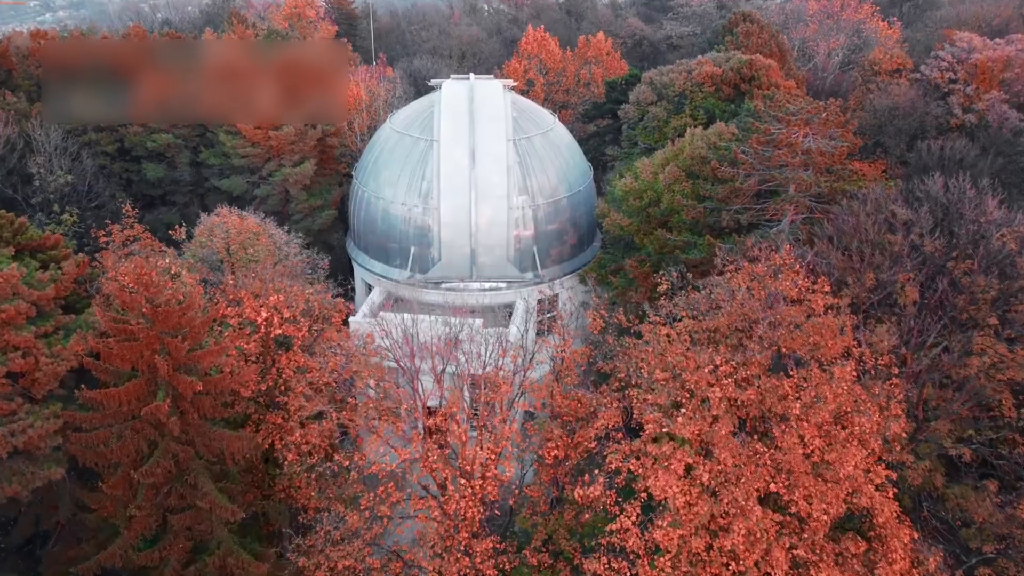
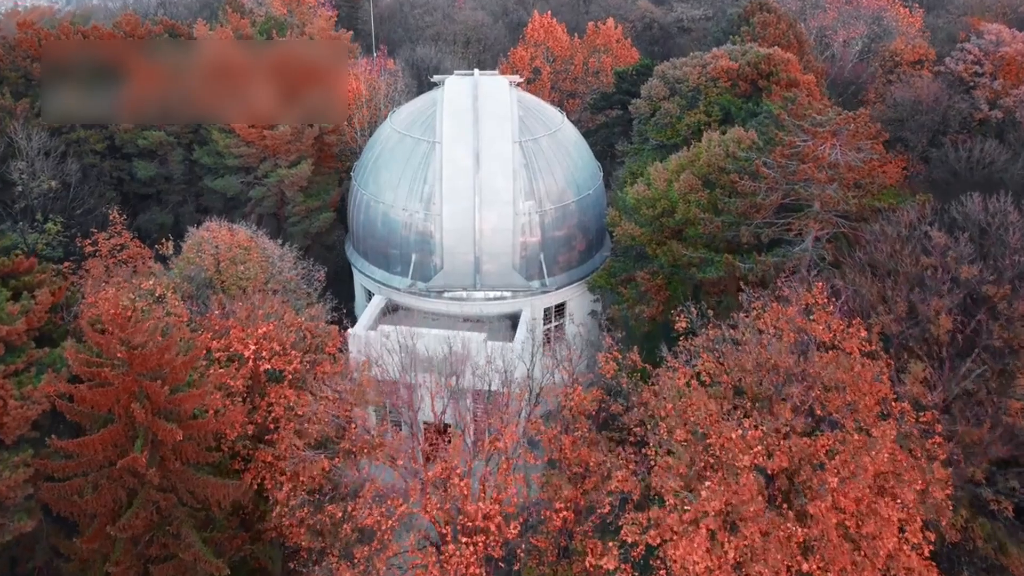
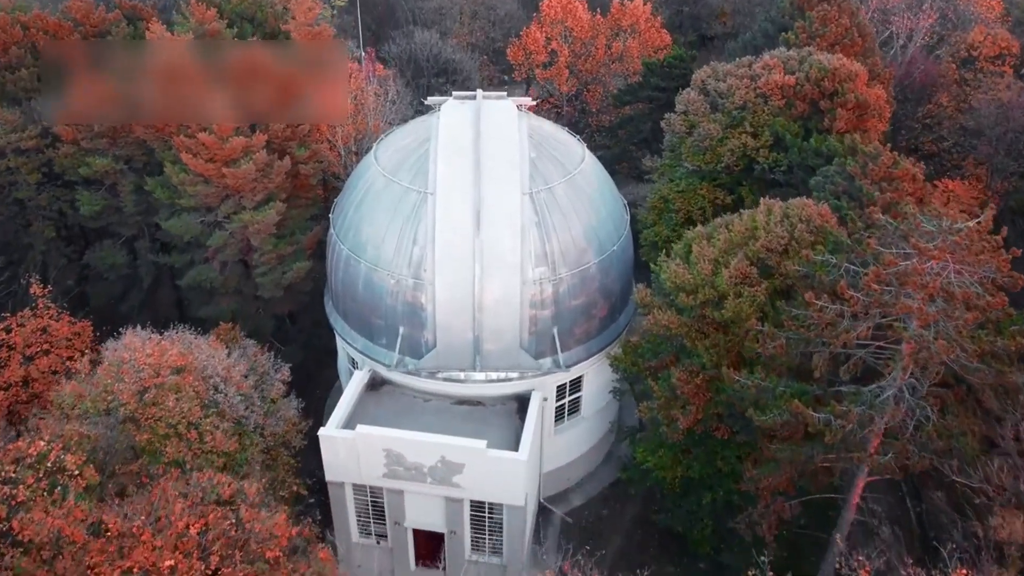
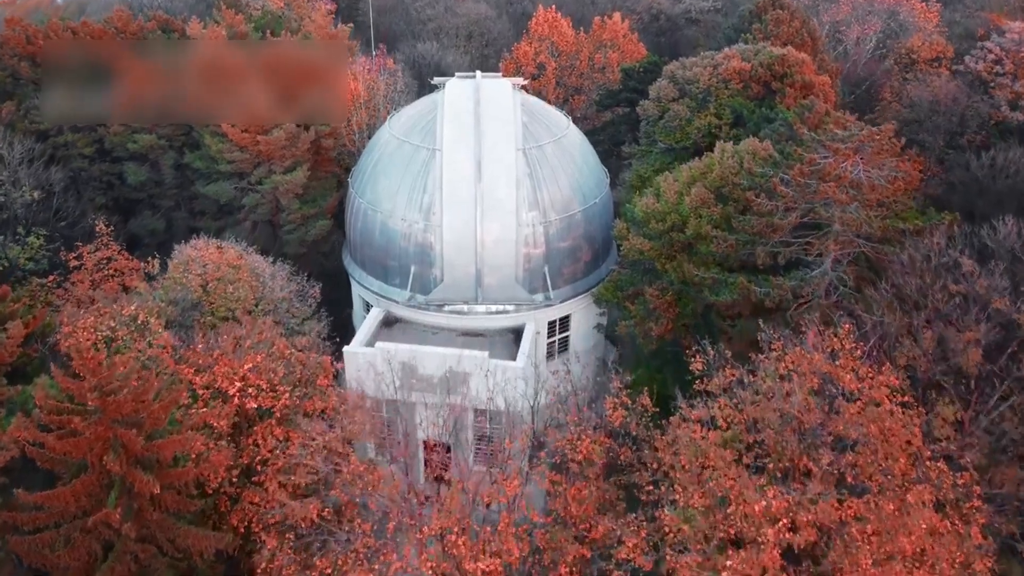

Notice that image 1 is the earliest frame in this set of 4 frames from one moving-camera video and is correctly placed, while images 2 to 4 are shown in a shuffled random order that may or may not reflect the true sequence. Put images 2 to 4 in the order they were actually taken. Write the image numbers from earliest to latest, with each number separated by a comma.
2, 4, 3
